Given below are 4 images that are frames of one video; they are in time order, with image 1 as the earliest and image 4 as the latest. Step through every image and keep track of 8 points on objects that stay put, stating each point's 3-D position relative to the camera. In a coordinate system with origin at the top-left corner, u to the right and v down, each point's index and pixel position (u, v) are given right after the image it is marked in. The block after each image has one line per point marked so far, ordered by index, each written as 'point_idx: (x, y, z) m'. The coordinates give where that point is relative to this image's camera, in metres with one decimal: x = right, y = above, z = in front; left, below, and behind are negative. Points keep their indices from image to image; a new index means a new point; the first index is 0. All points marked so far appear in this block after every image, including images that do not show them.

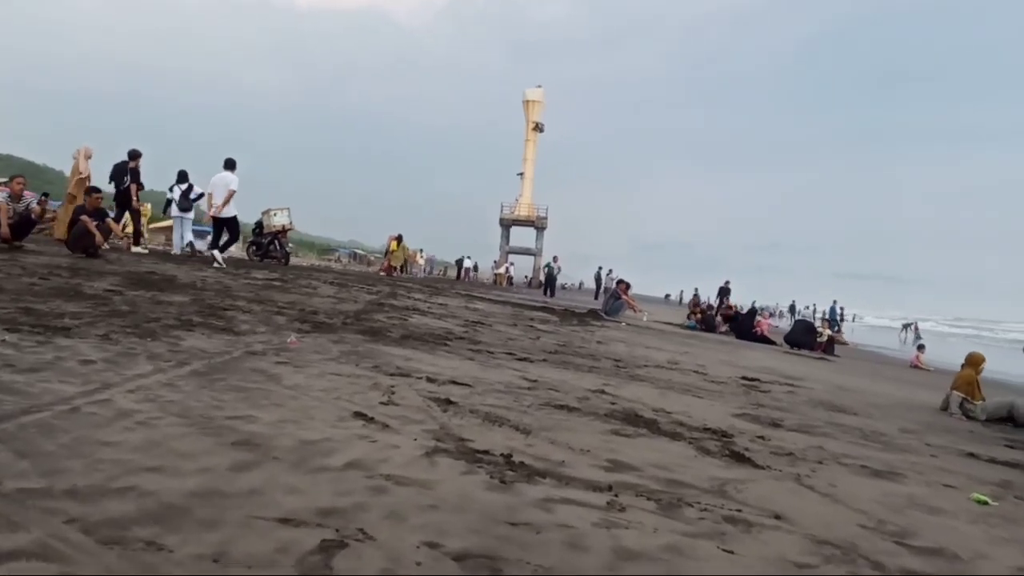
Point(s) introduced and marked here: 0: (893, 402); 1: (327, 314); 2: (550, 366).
0: (+5.5, -1.7, +10.3) m
1: (-2.5, -0.4, +9.4) m
2: (+0.4, -0.9, +8.0) m
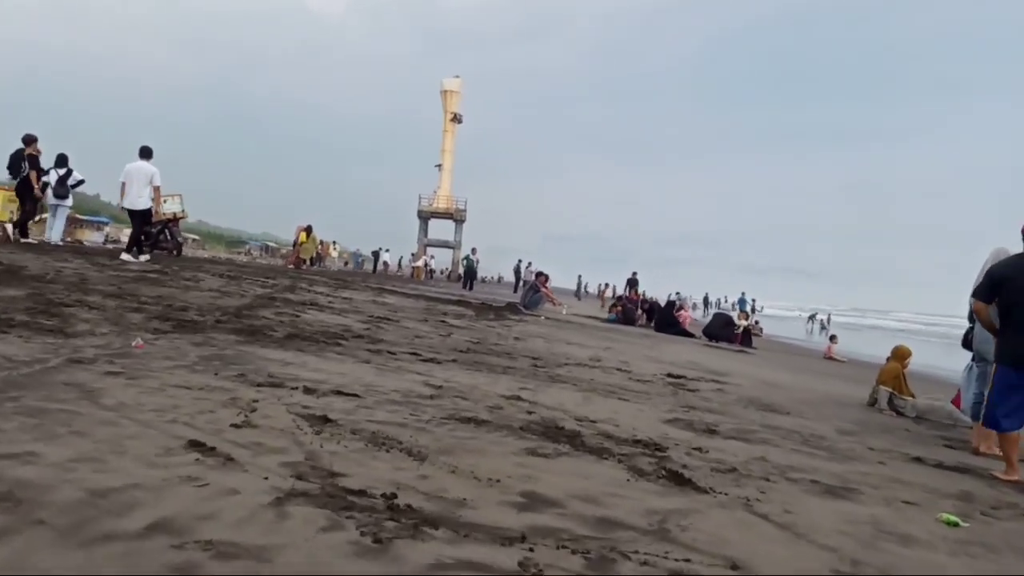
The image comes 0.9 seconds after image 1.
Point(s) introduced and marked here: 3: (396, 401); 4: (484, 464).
0: (+4.3, -1.5, +9.8) m
1: (-3.6, -0.3, +8.1) m
2: (-0.5, -0.8, +7.0) m
3: (-0.8, -0.8, +5.1) m
4: (-0.2, -1.0, +3.9) m
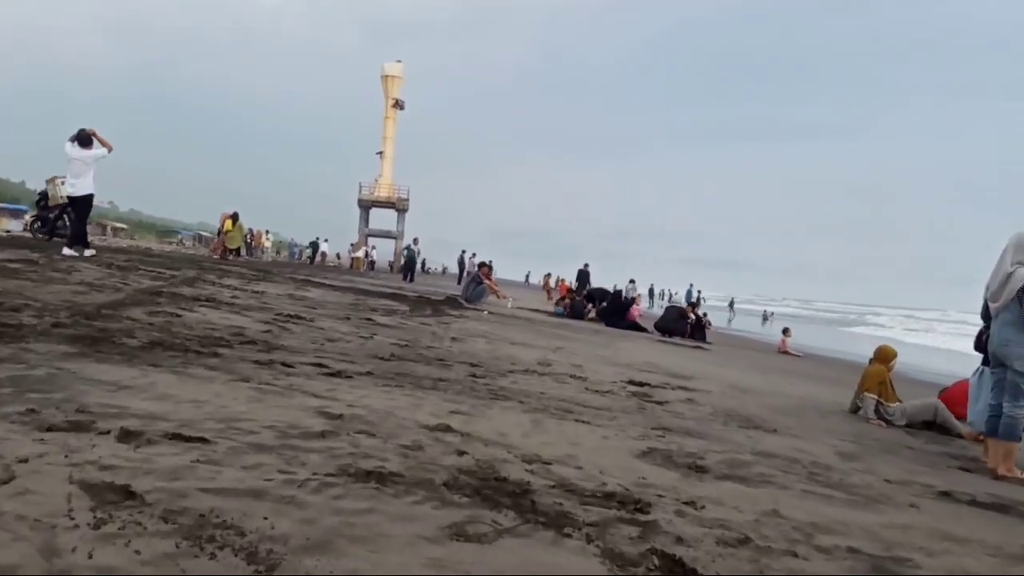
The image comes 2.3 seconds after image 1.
0: (+3.5, -1.4, +8.7) m
1: (-4.2, -0.2, +6.3) m
2: (-1.1, -0.7, +5.5) m
3: (-1.2, -0.8, +3.5) m
4: (-0.5, -1.0, +2.4) m
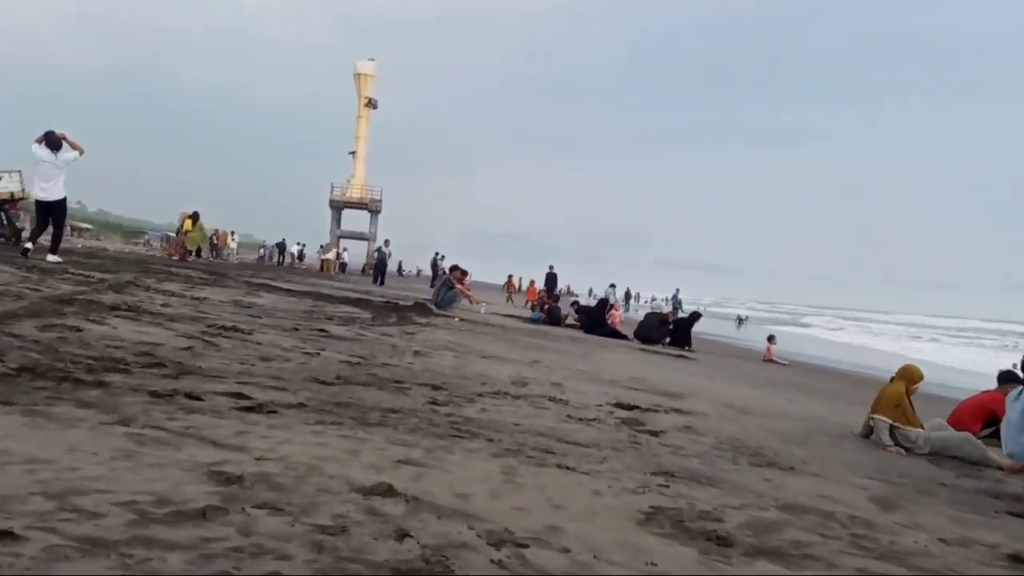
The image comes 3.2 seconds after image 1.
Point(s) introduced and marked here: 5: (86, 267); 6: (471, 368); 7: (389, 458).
0: (+3.2, -1.5, +7.7) m
1: (-4.4, -0.3, +5.0) m
2: (-1.3, -0.8, +4.3) m
3: (-1.4, -0.8, +2.4) m
4: (-0.6, -1.0, +1.3) m
5: (-8.0, +0.4, +13.3) m
6: (-0.5, -0.9, +8.0) m
7: (-0.7, -0.9, +3.9) m
